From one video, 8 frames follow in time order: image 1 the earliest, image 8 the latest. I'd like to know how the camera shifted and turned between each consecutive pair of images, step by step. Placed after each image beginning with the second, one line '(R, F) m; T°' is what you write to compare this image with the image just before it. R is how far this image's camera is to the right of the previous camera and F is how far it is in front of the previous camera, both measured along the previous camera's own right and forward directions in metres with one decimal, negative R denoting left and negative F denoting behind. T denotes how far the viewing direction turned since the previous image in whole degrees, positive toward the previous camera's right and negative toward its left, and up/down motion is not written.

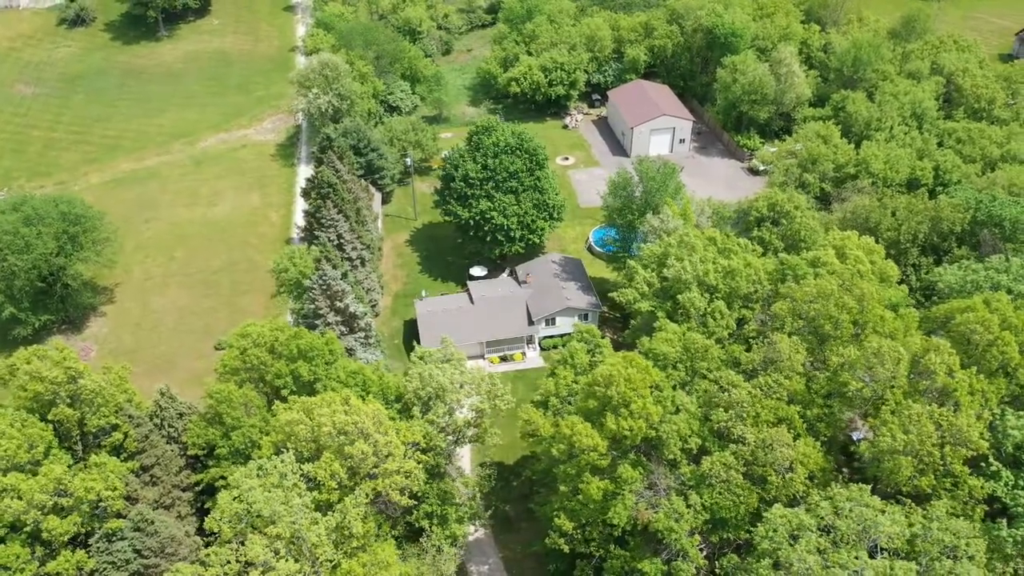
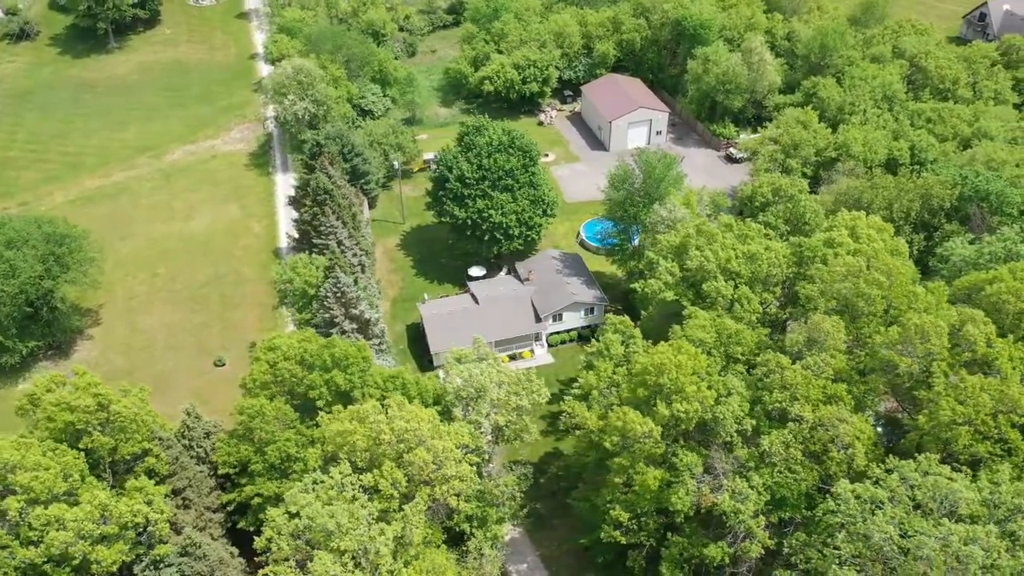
(-3.8, +0.3) m; +4°
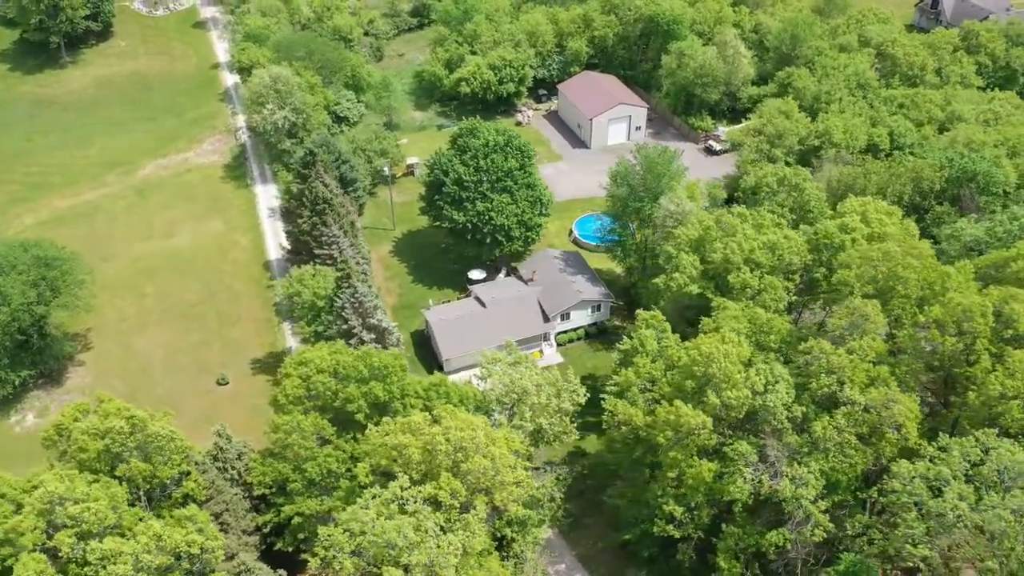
(-3.7, +0.3) m; +4°
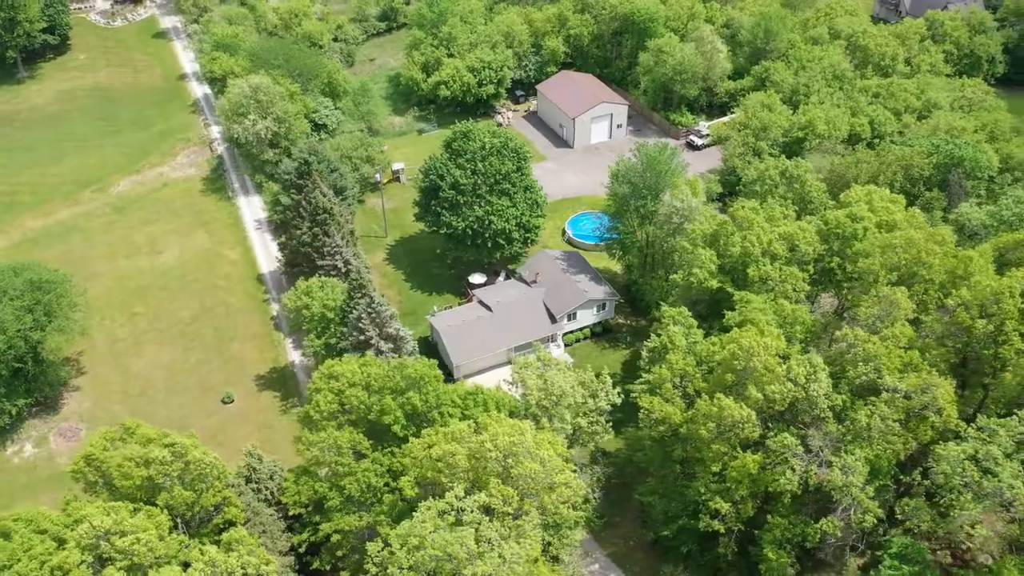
(-3.2, +0.3) m; +3°
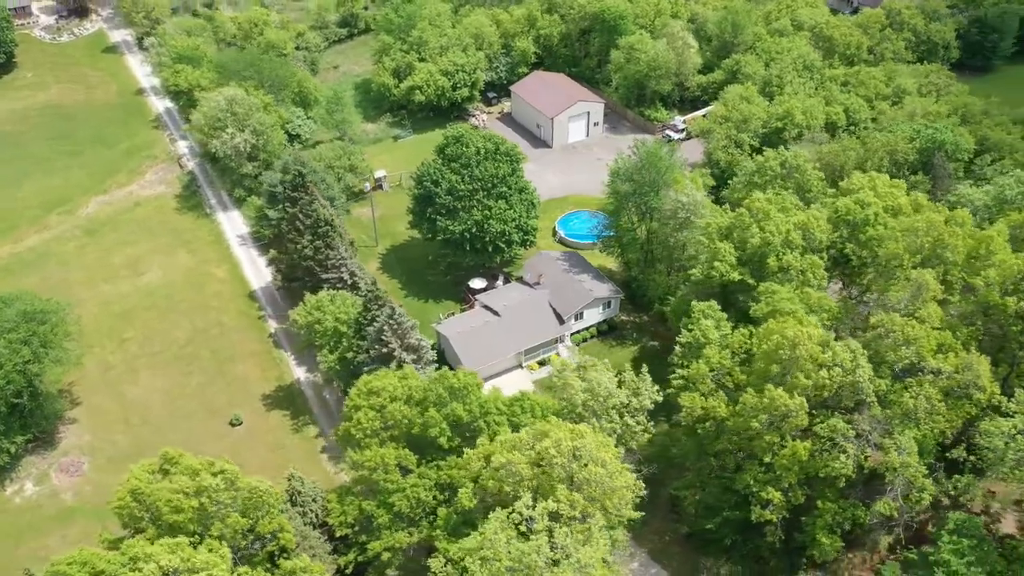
(-3.8, +0.4) m; +4°
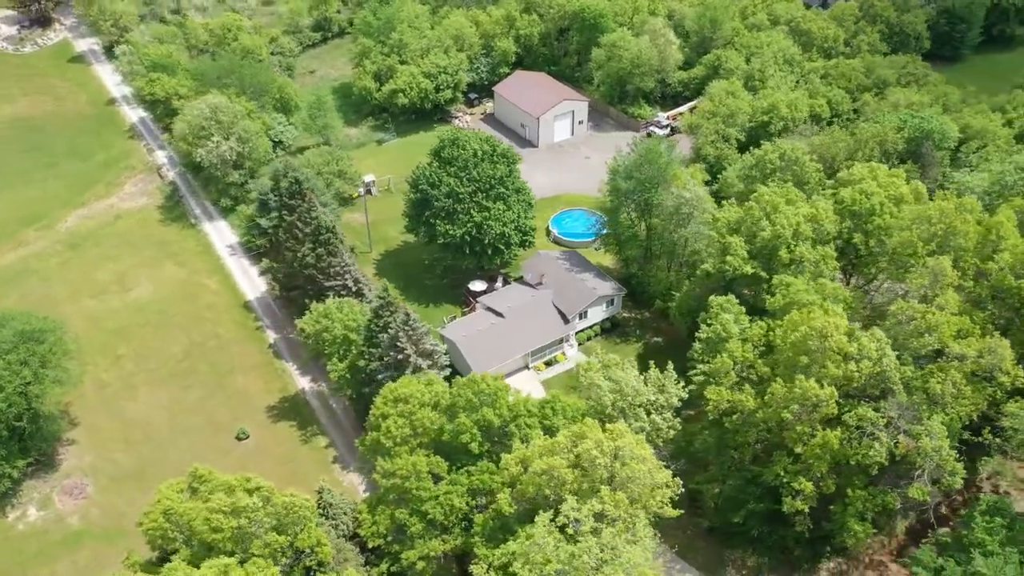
(-2.5, +0.3) m; +3°
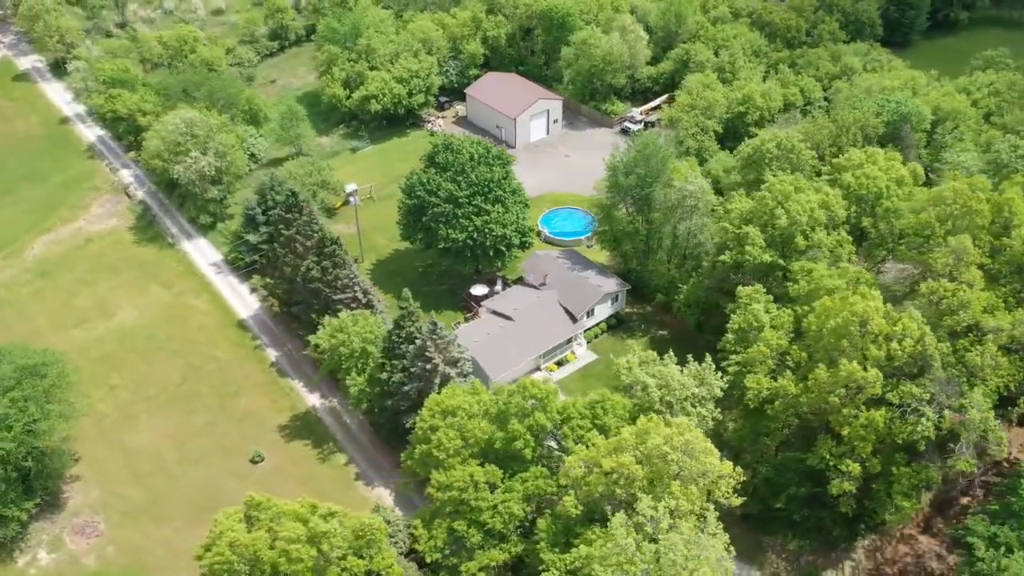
(-4.1, +0.5) m; +4°
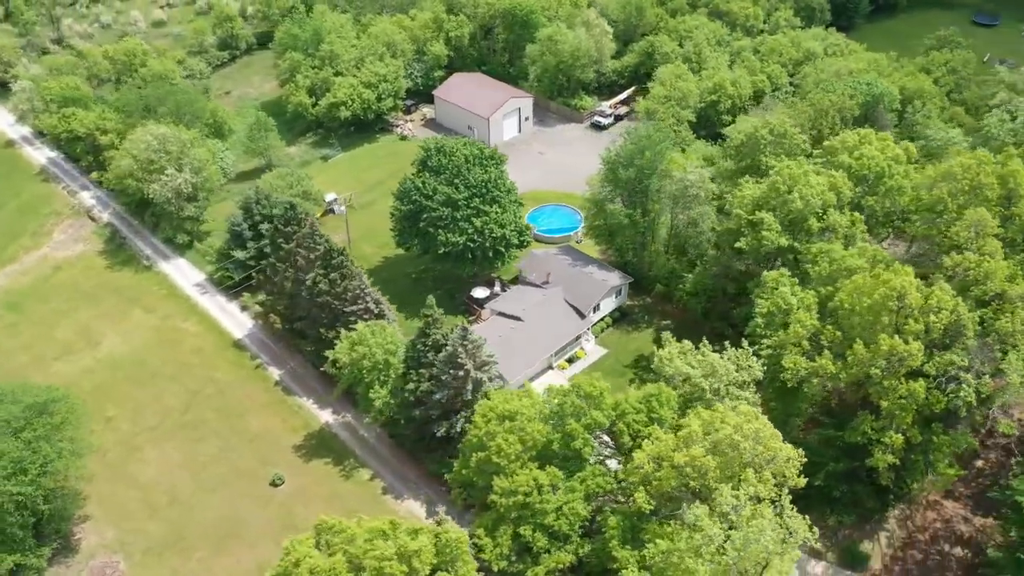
(-4.4, +0.5) m; +5°
